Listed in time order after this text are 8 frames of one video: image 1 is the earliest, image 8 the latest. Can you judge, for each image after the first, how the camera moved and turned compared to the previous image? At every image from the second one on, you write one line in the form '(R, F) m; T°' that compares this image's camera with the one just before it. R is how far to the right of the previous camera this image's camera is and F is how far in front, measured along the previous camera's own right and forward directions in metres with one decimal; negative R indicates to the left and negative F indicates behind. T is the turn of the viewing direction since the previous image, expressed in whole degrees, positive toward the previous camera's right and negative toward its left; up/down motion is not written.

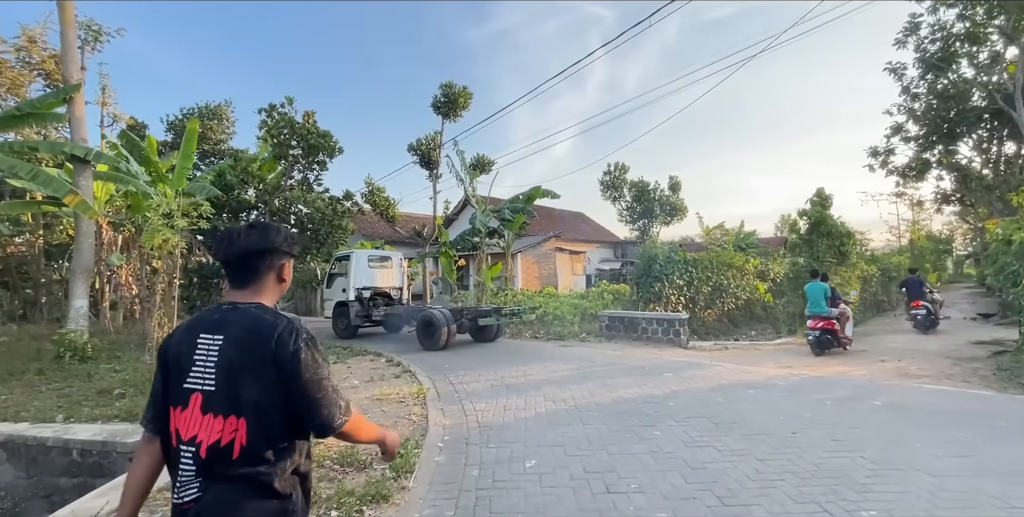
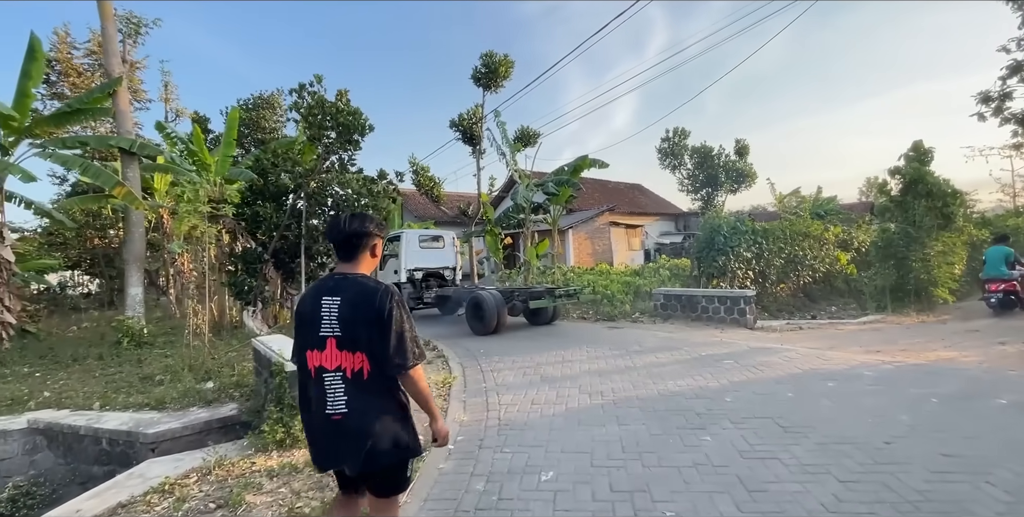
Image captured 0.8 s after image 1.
(+0.4, +0.8) m; -7°
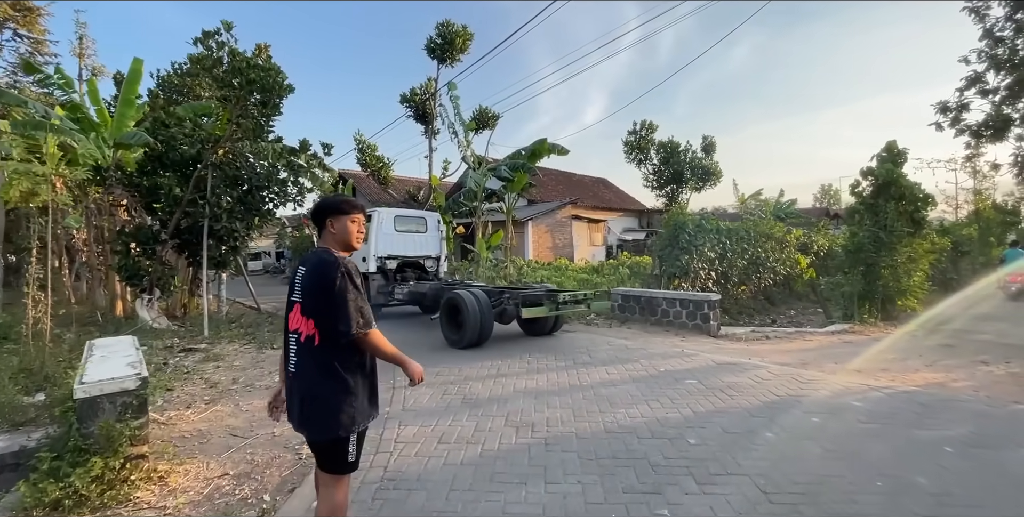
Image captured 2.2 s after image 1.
(+0.5, +1.3) m; +4°
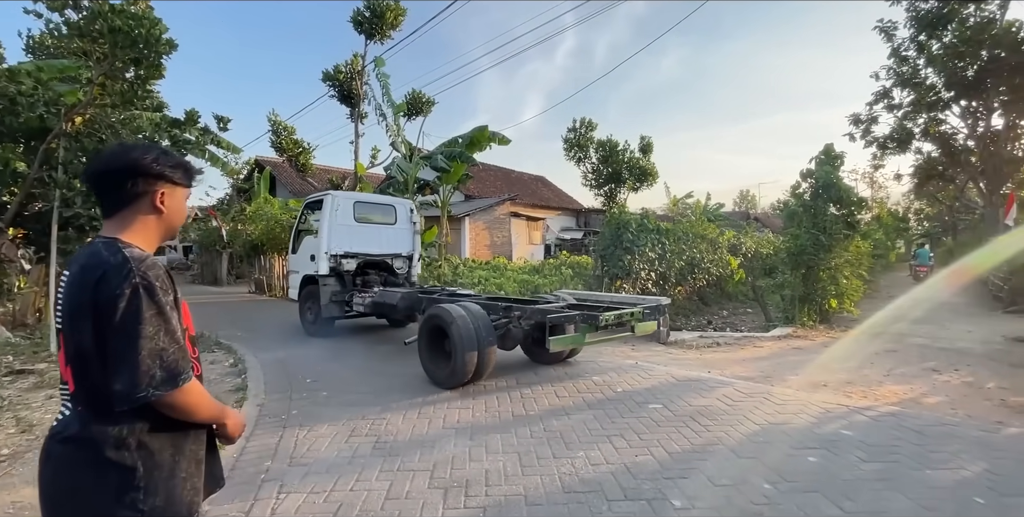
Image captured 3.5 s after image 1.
(0.0, +1.1) m; +8°
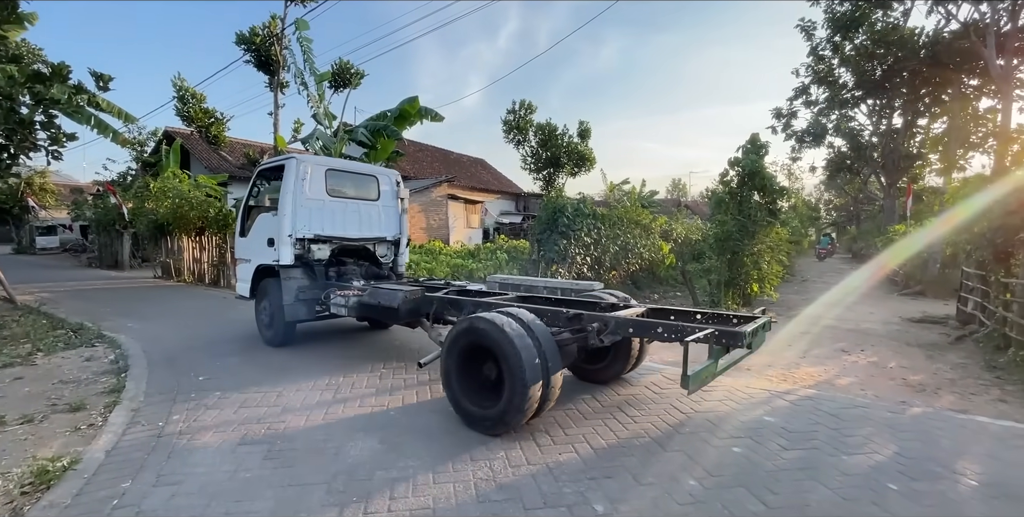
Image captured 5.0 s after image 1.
(+0.2, +0.4) m; +7°
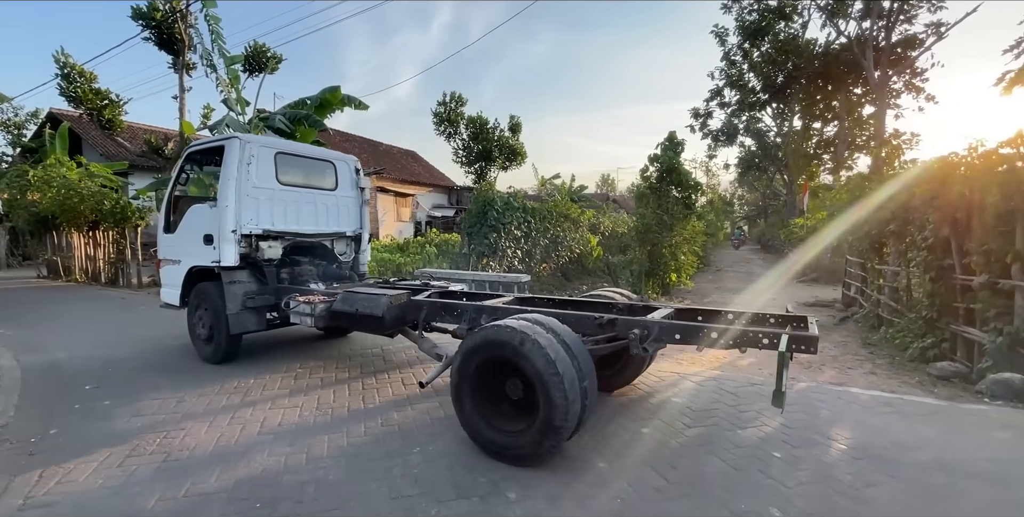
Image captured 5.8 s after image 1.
(+0.1, 0.0) m; +8°
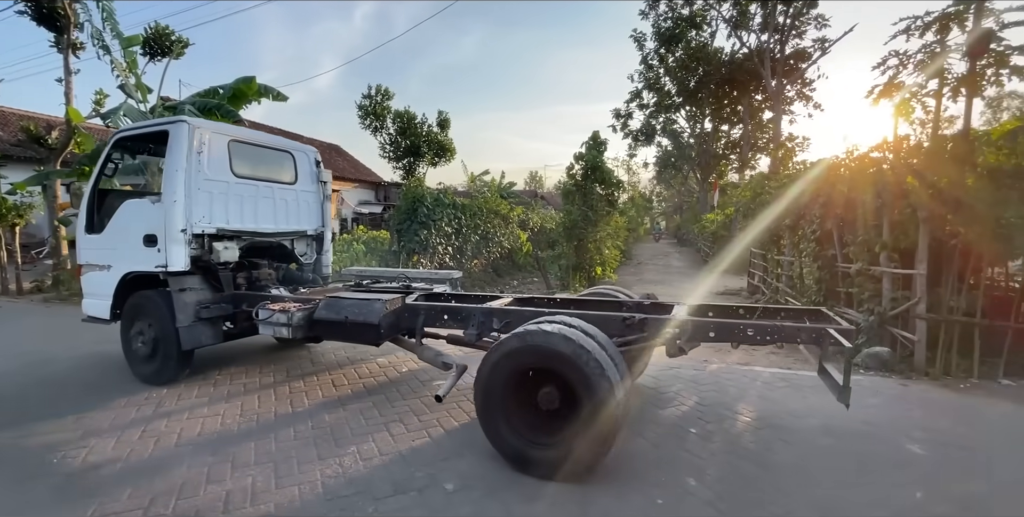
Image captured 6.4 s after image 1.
(0.0, -0.1) m; +8°
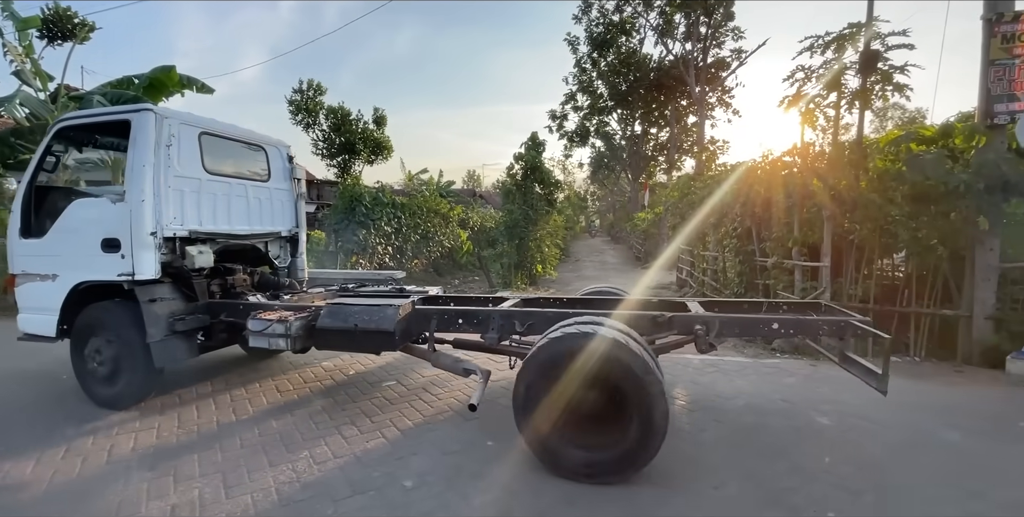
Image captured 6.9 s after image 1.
(-0.1, -0.1) m; +7°
